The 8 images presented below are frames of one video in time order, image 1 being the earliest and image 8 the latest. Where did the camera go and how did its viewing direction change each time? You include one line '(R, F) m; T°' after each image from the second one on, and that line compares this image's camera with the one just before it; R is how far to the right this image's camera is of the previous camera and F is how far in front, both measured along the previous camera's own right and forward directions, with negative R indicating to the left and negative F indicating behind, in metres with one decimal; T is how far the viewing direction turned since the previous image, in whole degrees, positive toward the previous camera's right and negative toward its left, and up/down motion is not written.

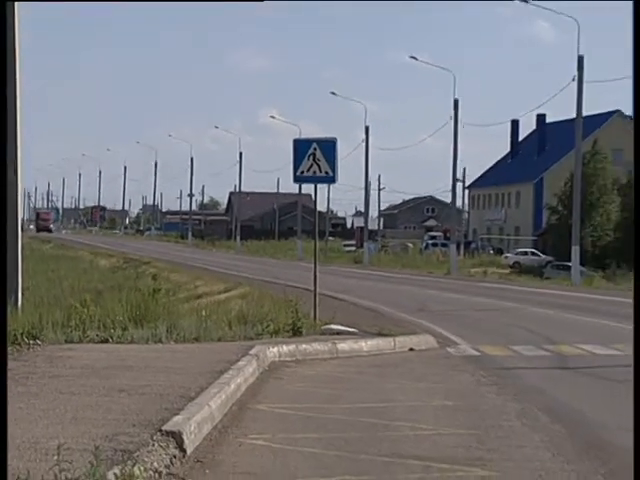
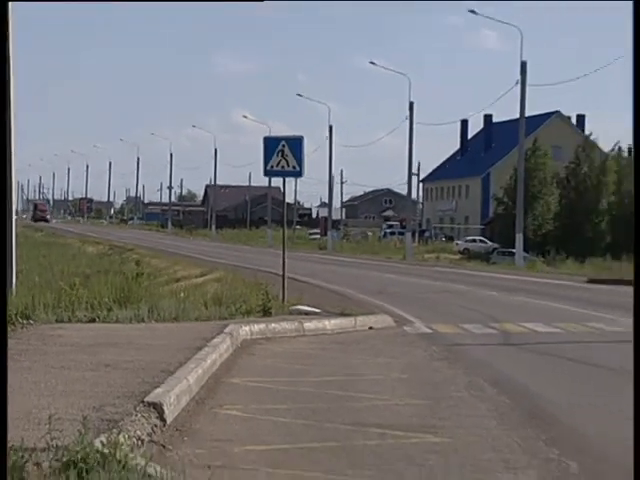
(+0.4, -0.6) m; -1°
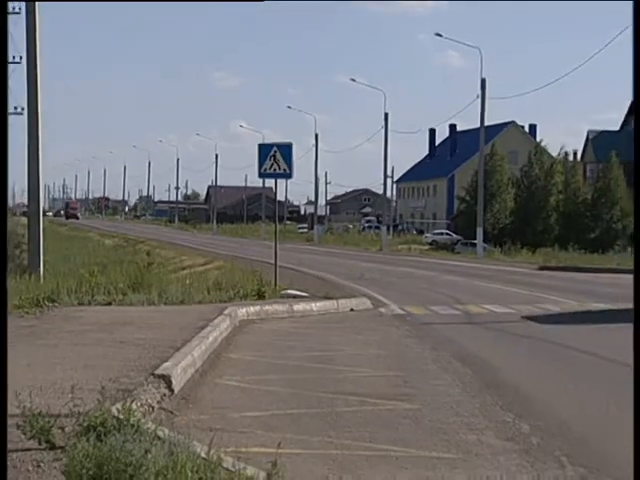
(+0.1, -1.0) m; 0°
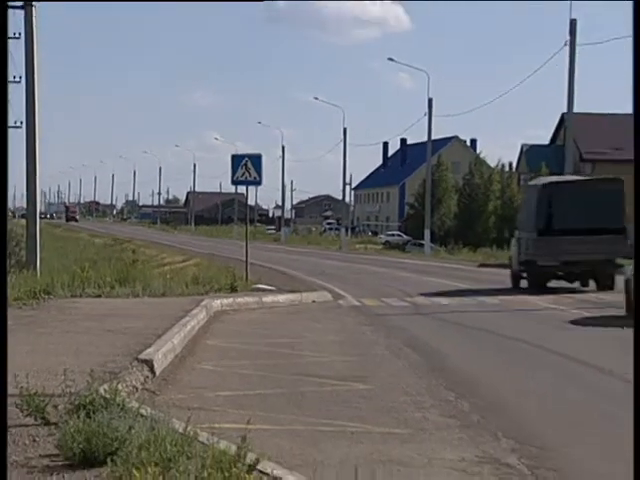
(+0.2, -1.0) m; +1°
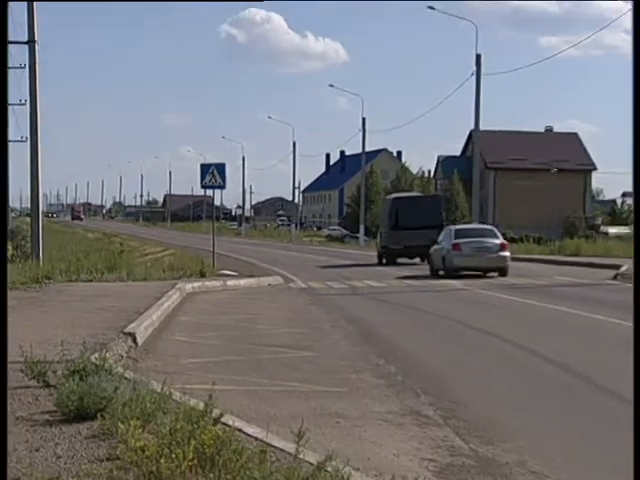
(+0.4, -1.9) m; +1°
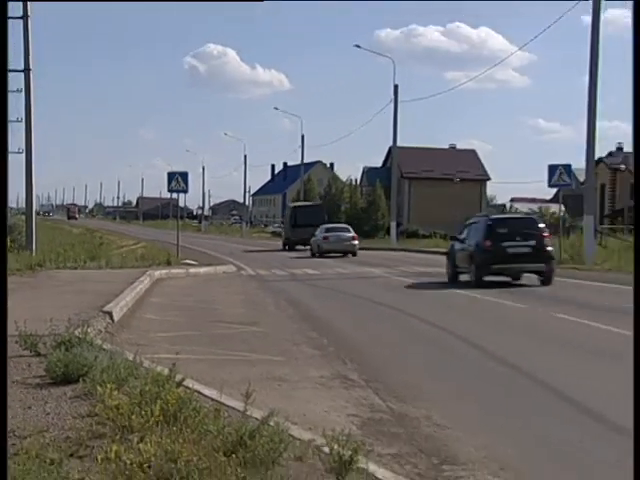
(+0.4, -2.2) m; +2°
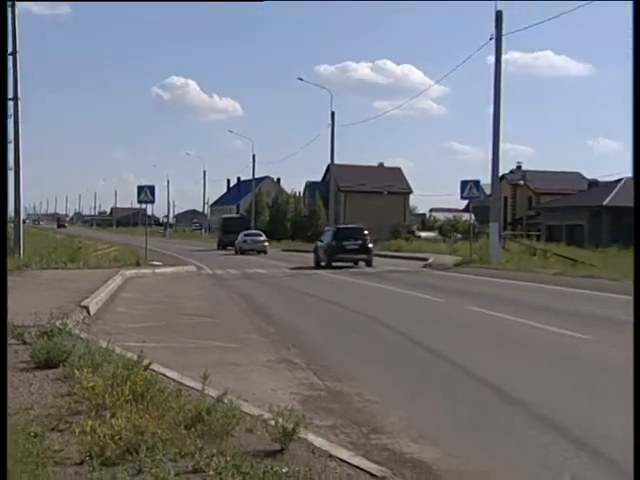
(+0.4, -2.1) m; +2°
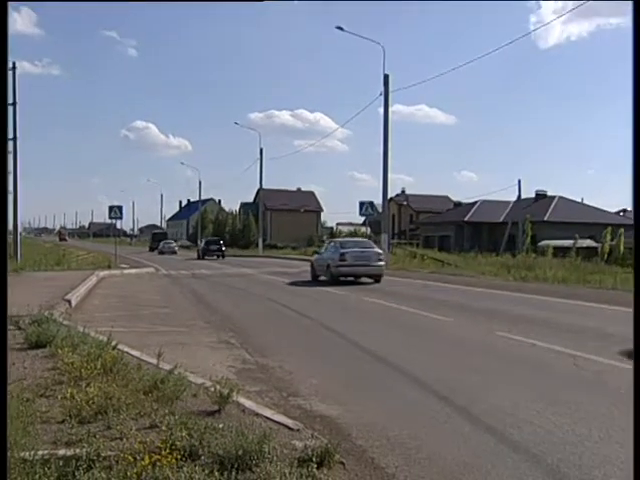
(+0.9, -4.1) m; +1°
